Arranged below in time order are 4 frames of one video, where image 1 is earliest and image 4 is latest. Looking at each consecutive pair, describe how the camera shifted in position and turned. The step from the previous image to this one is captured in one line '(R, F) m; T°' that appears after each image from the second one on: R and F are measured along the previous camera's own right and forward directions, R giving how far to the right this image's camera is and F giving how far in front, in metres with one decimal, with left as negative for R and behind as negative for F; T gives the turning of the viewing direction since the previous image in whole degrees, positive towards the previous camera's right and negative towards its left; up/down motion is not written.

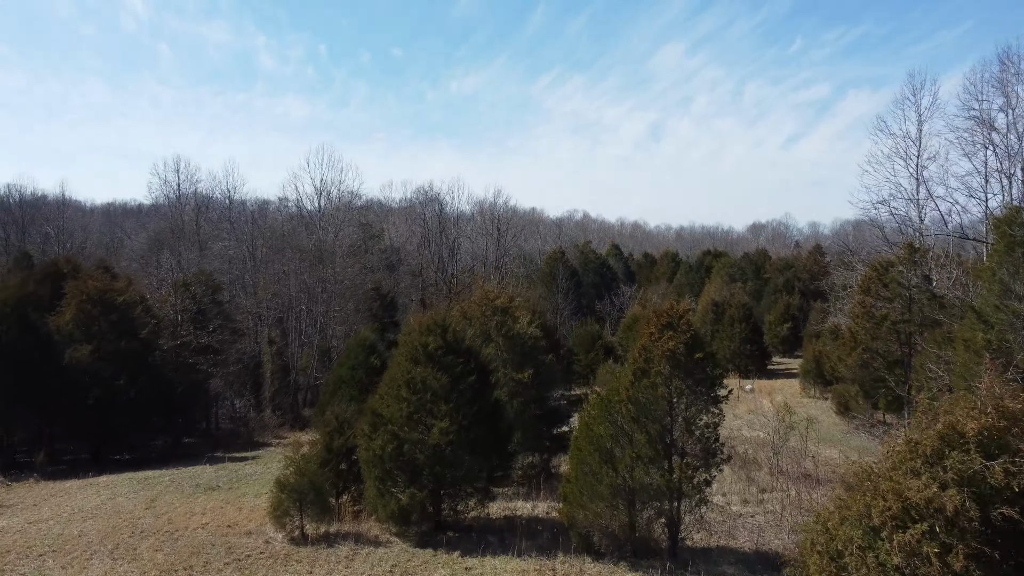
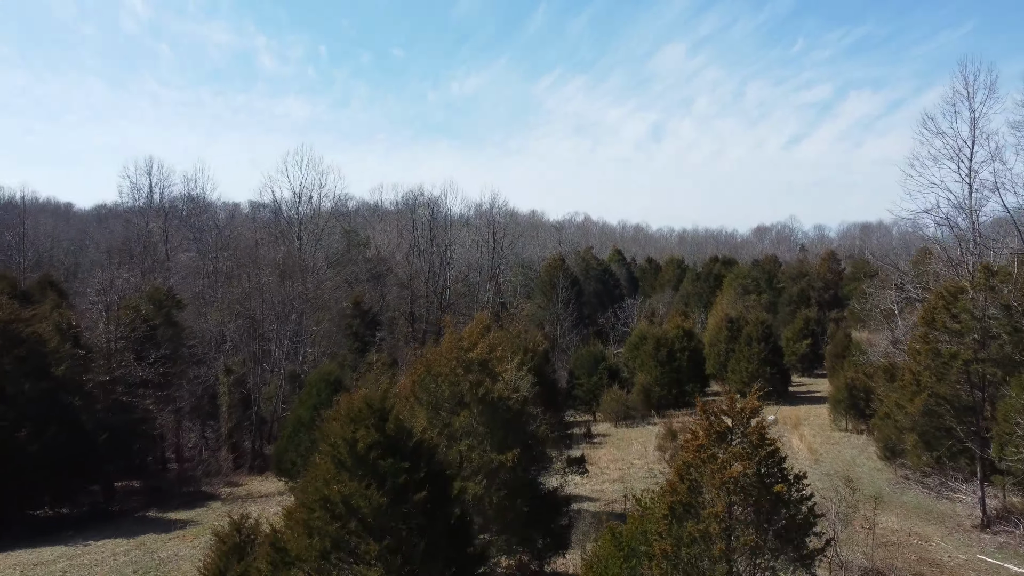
(+0.2, +2.3) m; 0°
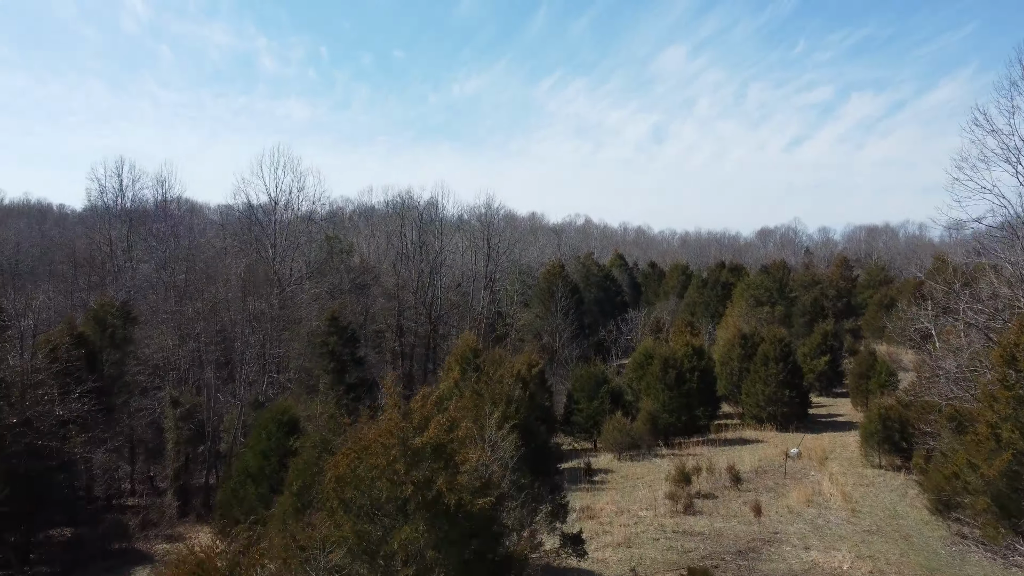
(+0.2, +2.1) m; 0°
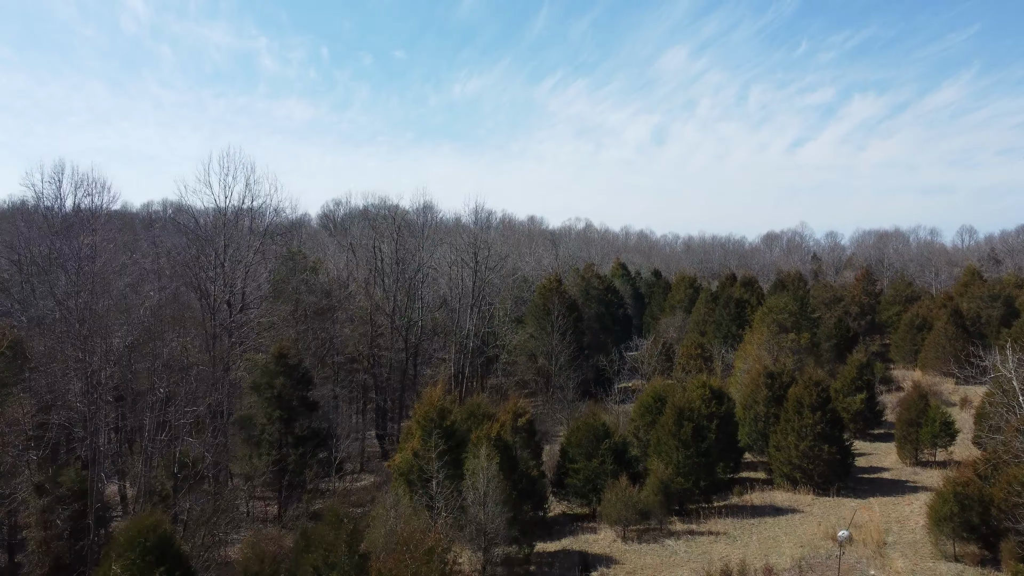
(+0.4, +3.4) m; 0°
